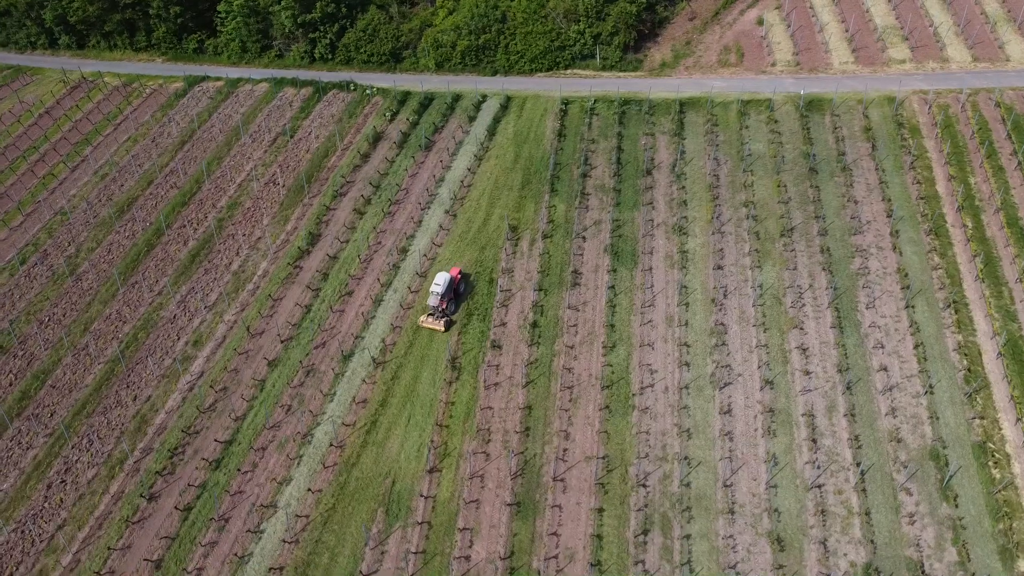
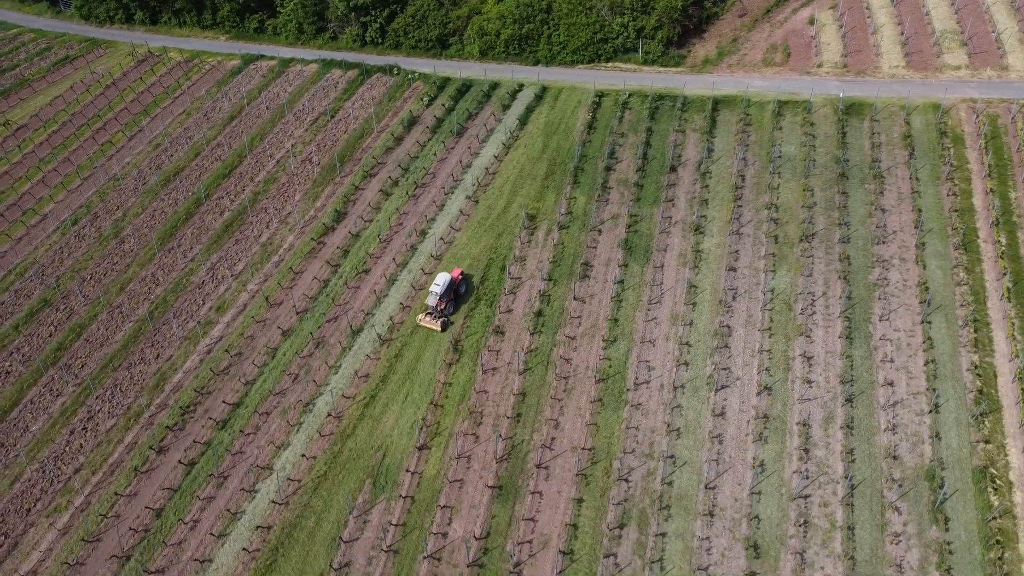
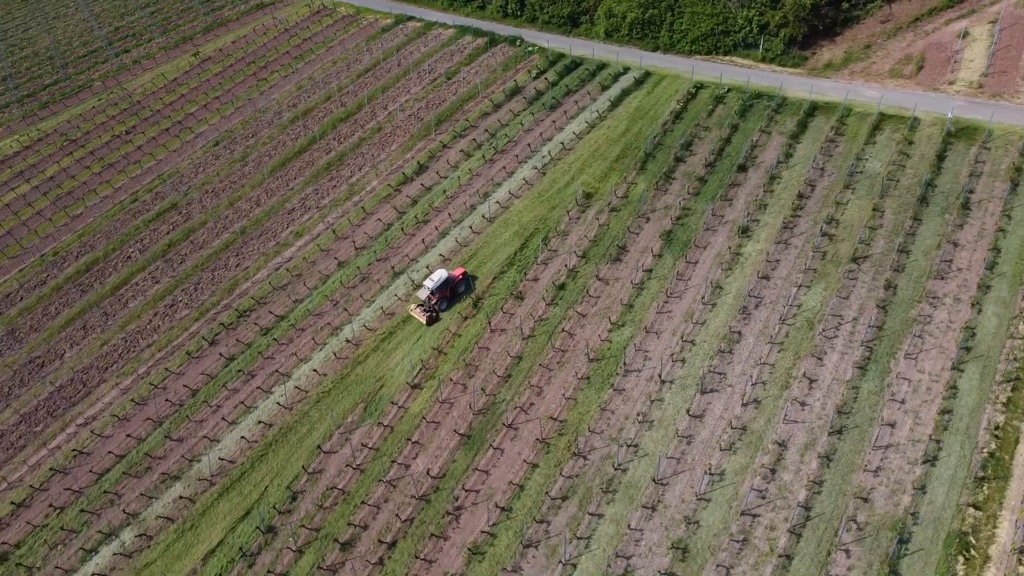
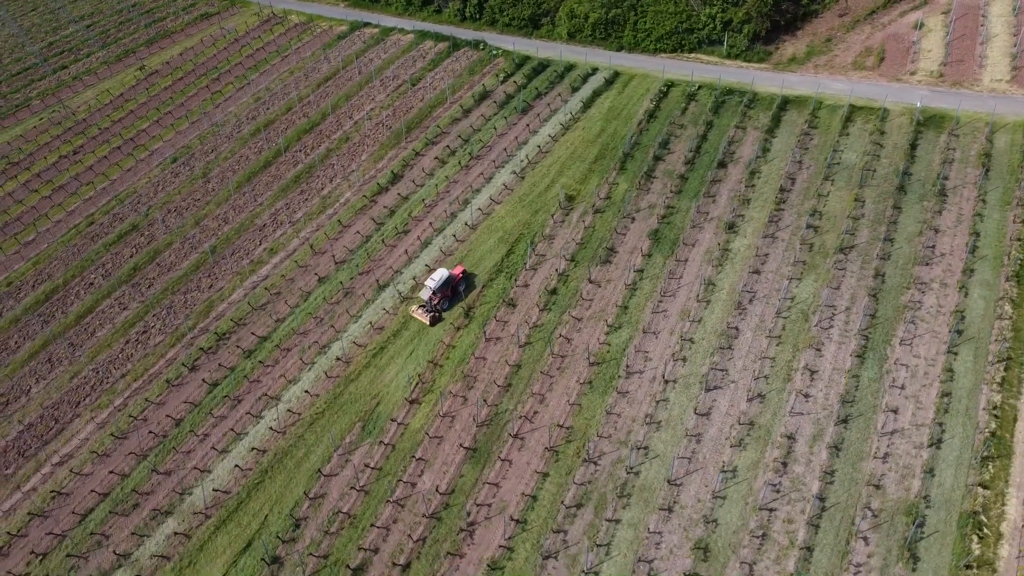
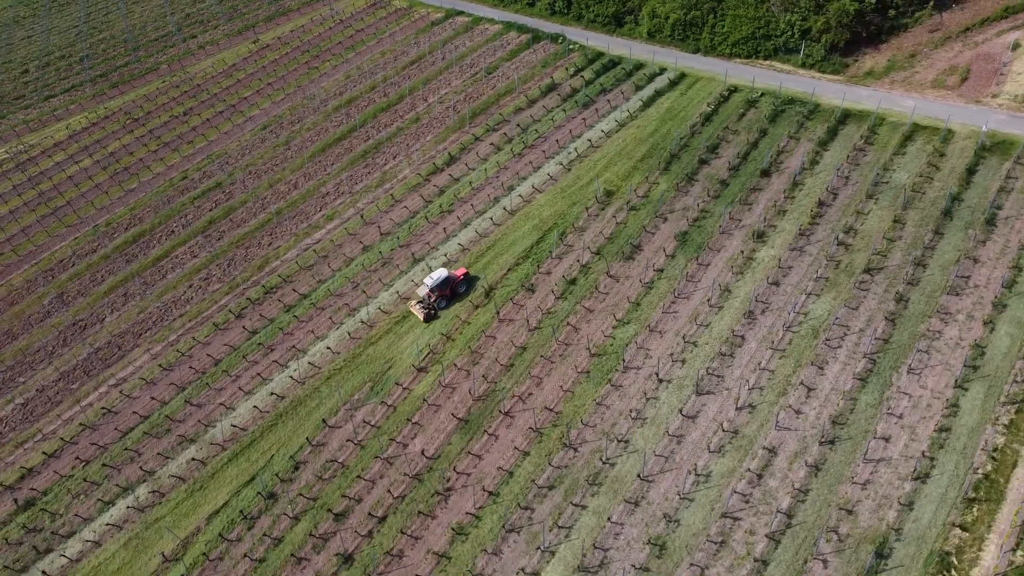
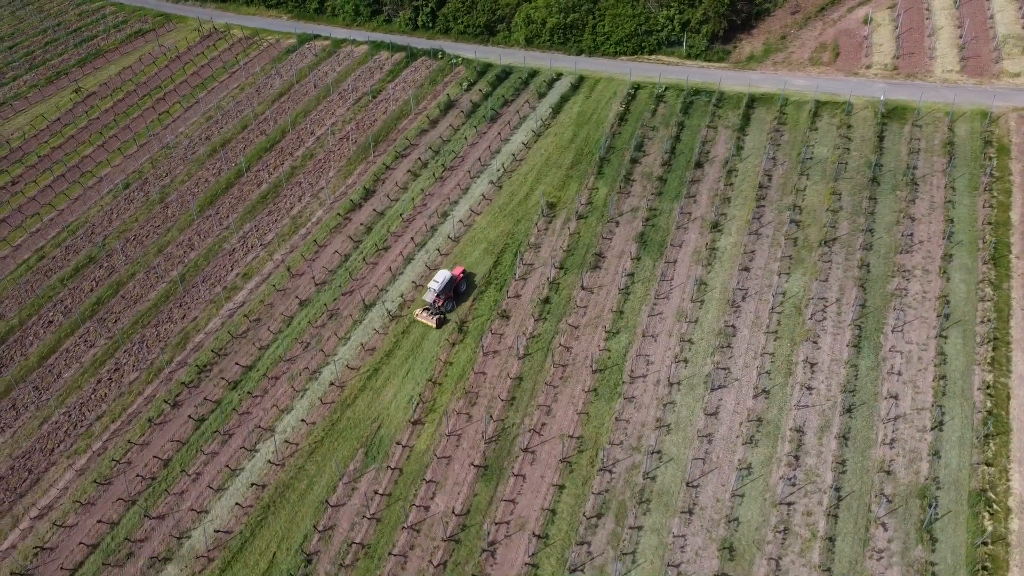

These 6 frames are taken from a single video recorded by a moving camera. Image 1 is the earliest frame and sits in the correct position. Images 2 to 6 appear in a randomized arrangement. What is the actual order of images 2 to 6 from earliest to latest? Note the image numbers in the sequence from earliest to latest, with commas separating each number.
2, 6, 4, 3, 5
